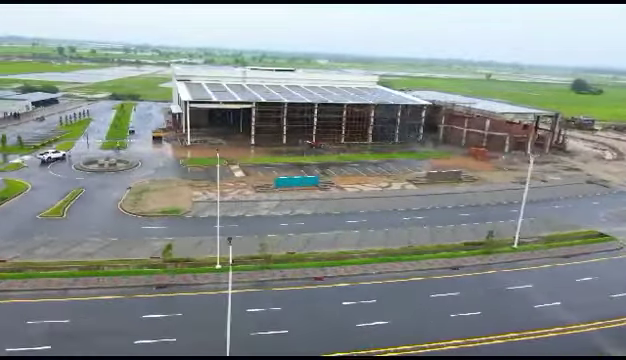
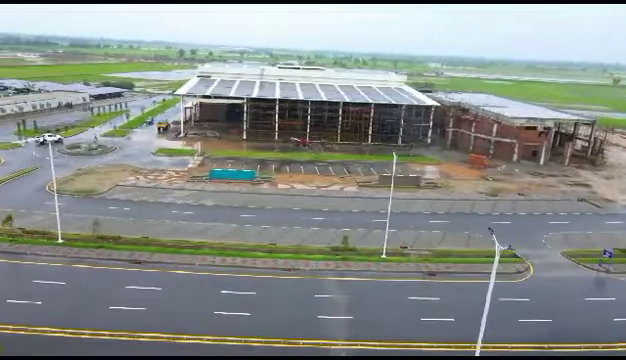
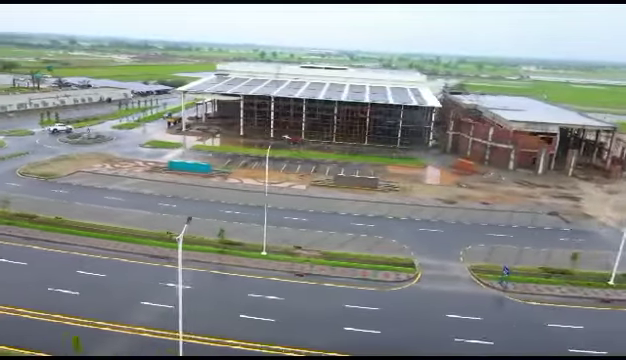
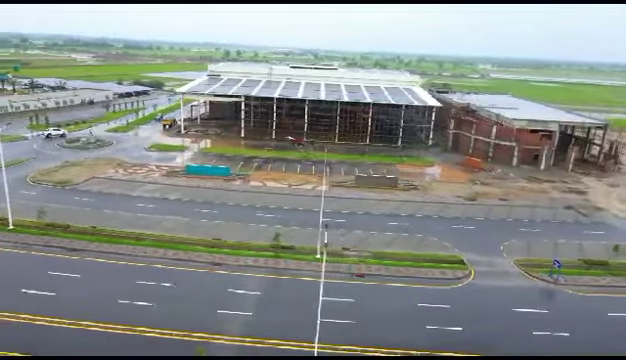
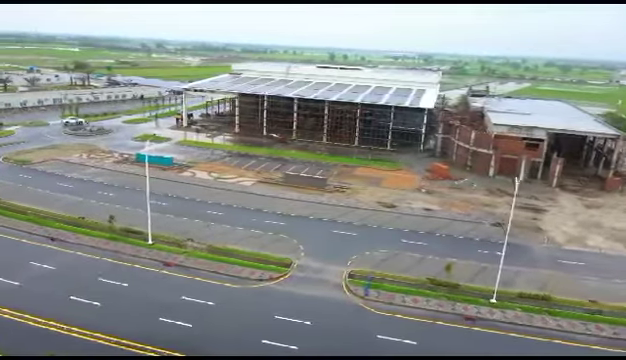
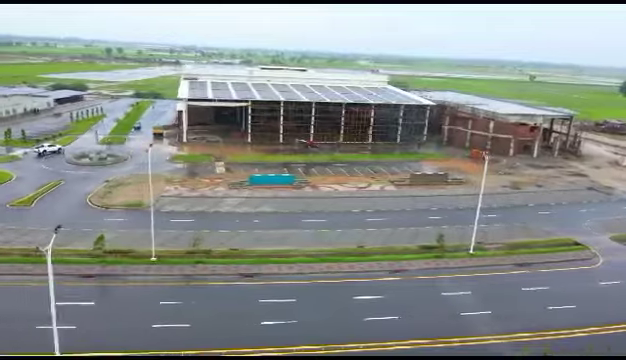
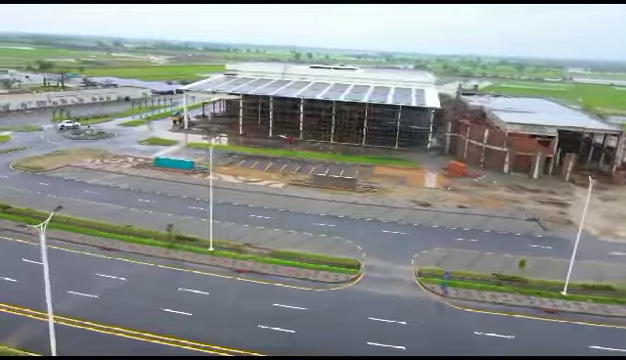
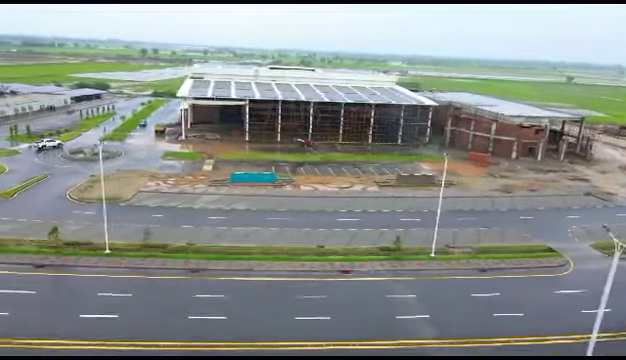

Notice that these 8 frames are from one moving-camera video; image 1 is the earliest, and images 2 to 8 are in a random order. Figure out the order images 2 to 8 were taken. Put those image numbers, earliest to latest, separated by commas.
6, 8, 2, 4, 3, 7, 5
